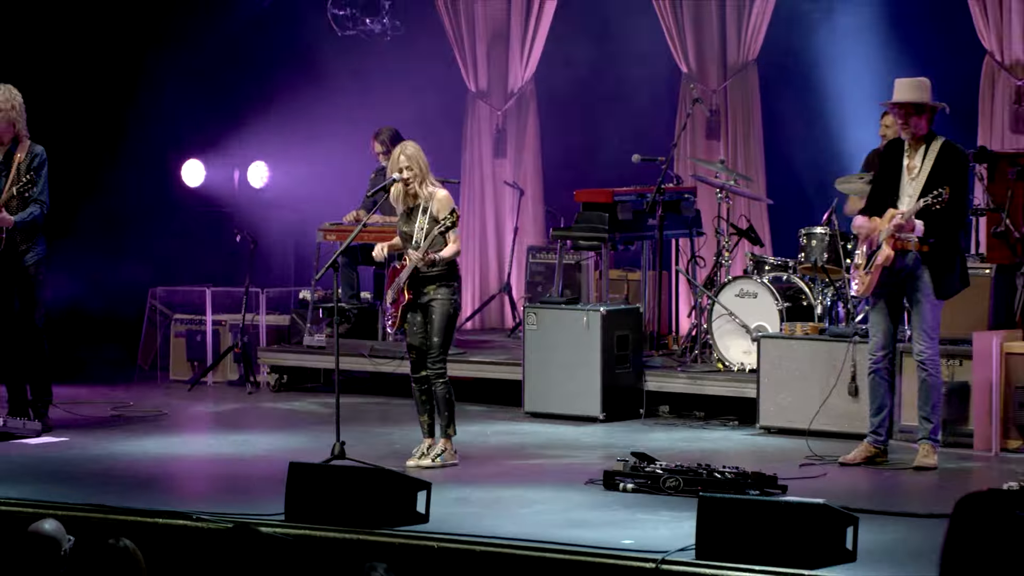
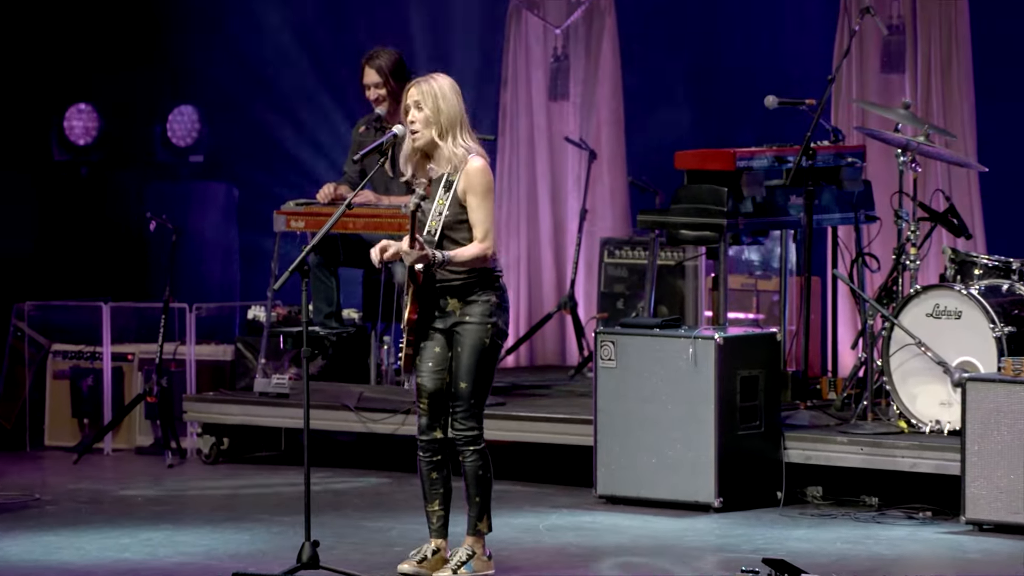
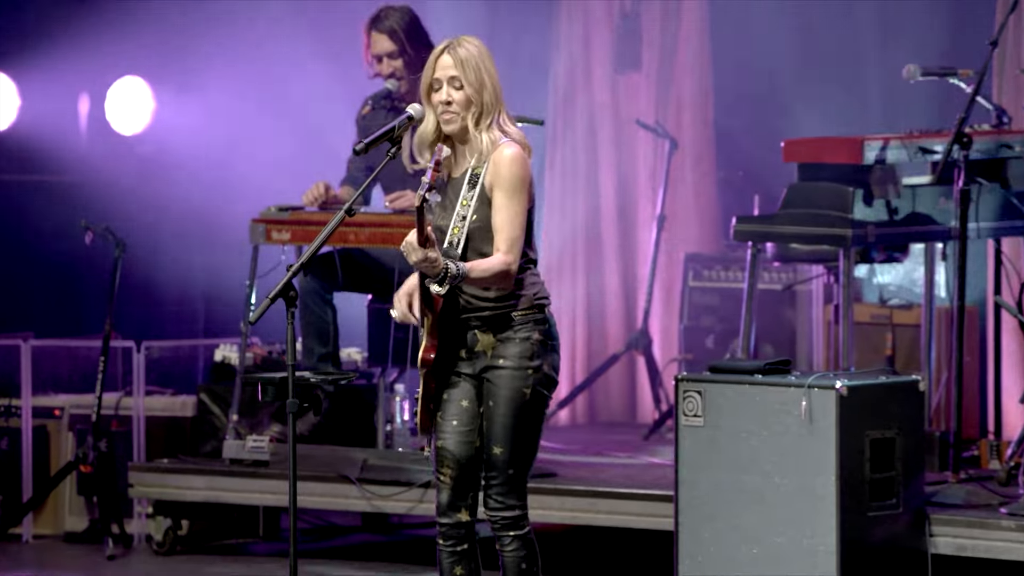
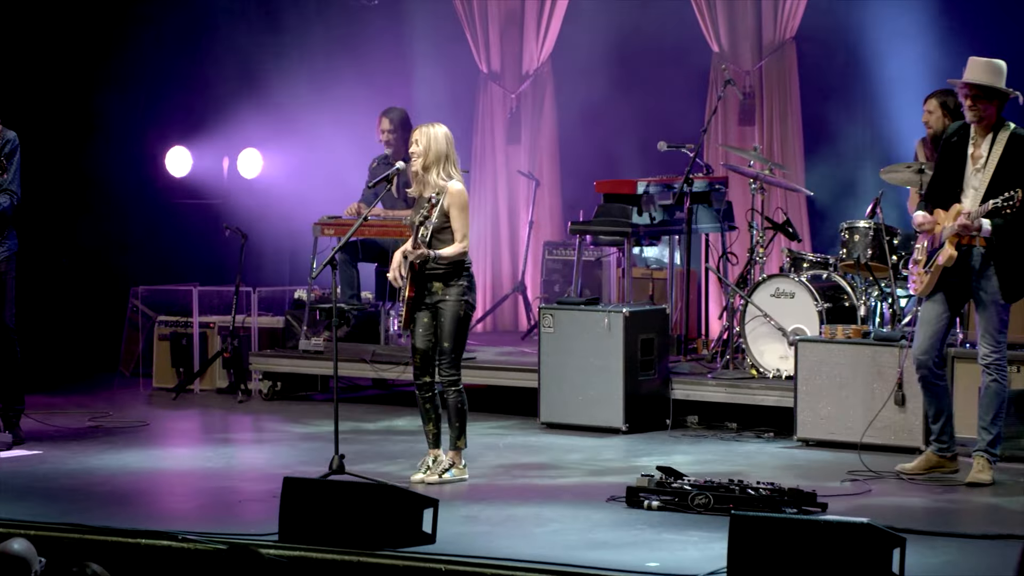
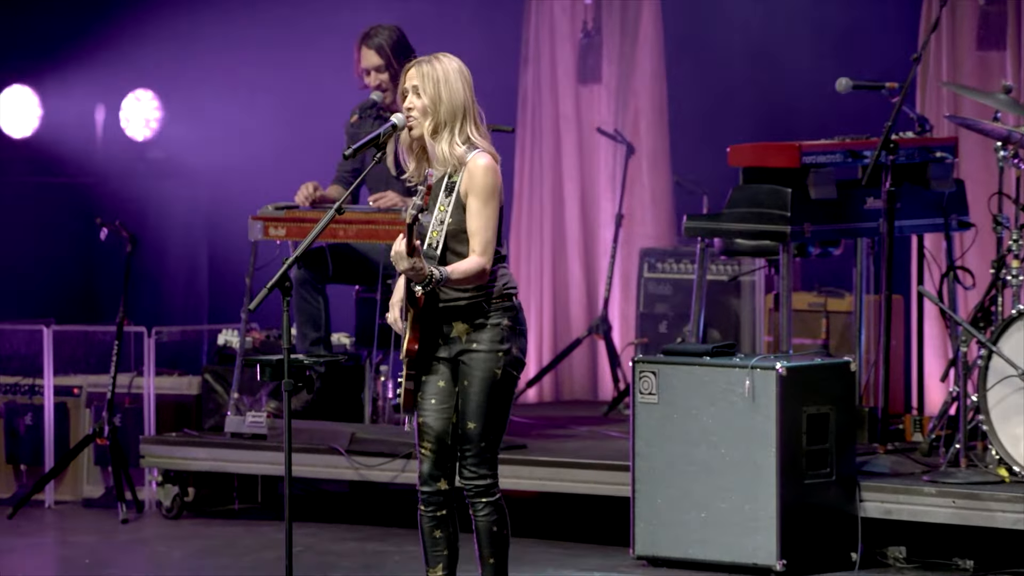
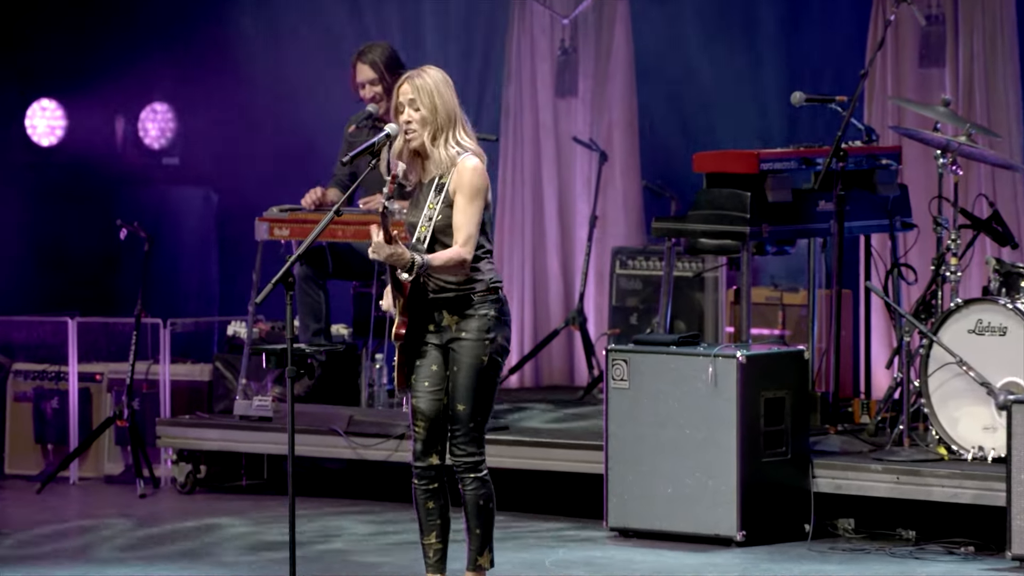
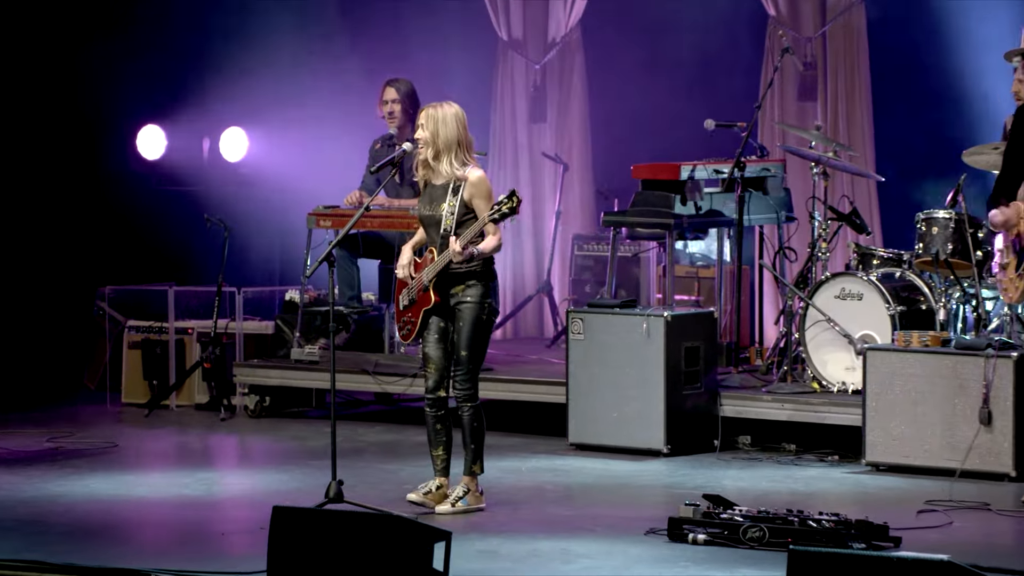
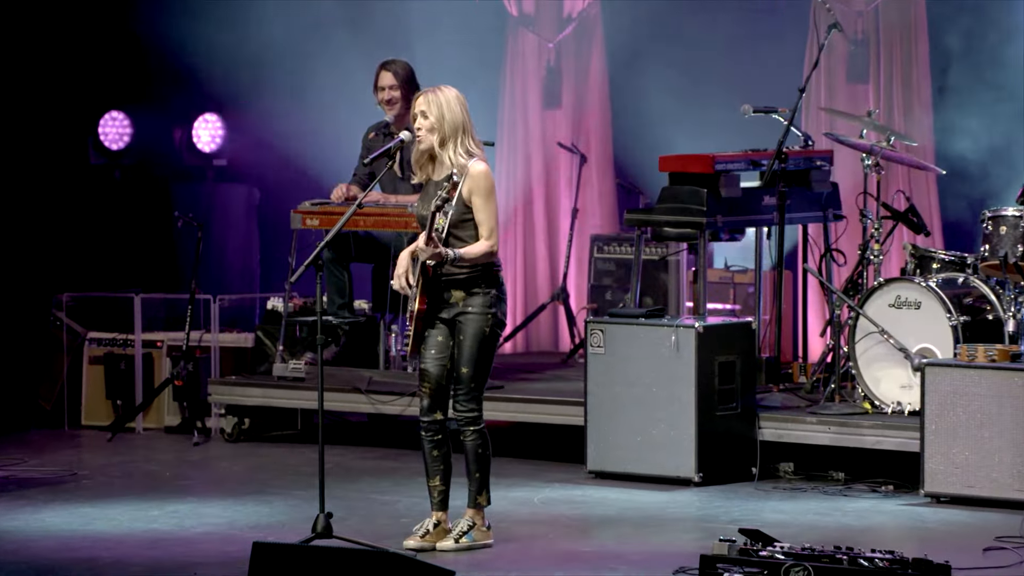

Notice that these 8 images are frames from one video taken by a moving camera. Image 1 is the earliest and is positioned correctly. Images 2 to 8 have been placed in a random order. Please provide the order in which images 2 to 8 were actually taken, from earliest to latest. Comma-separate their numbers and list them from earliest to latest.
4, 7, 8, 2, 6, 5, 3
